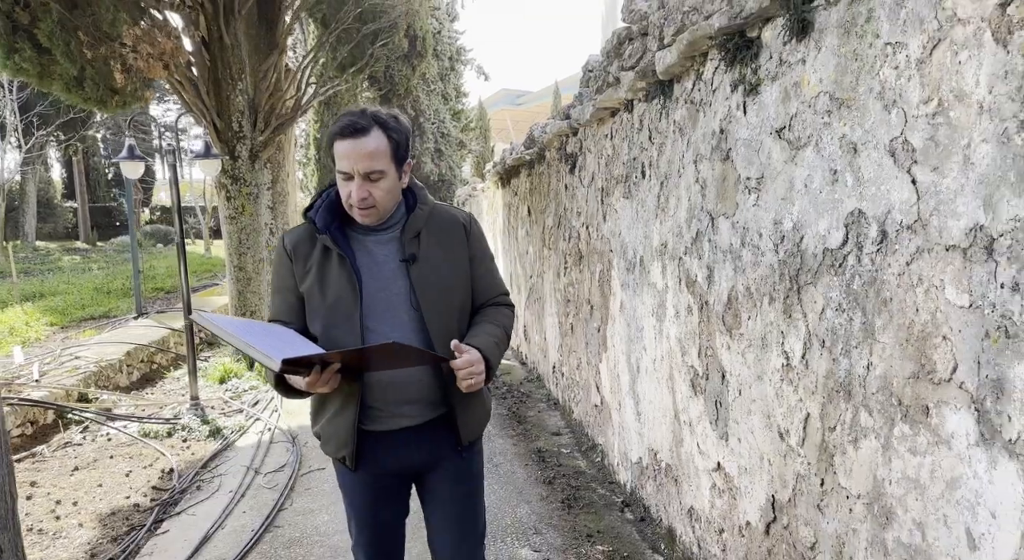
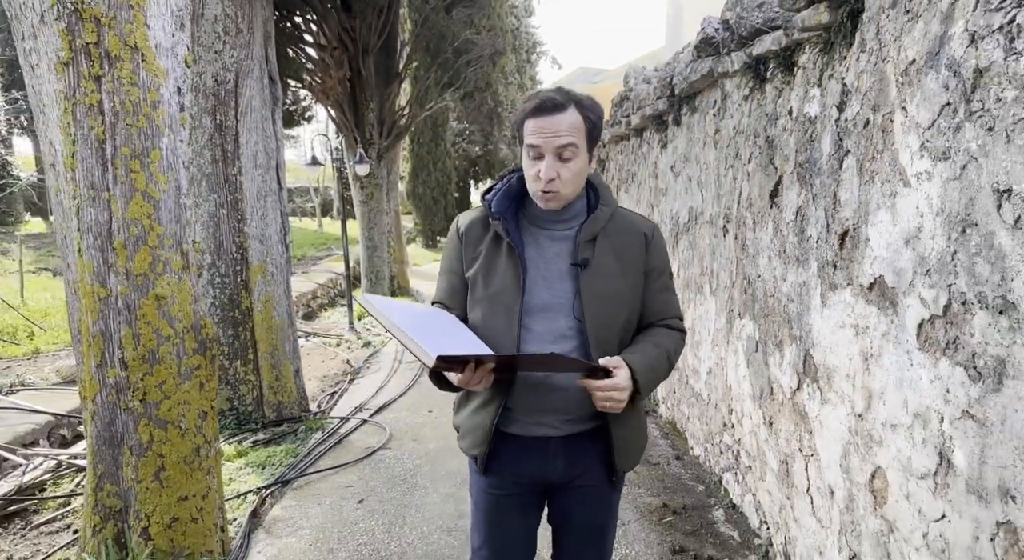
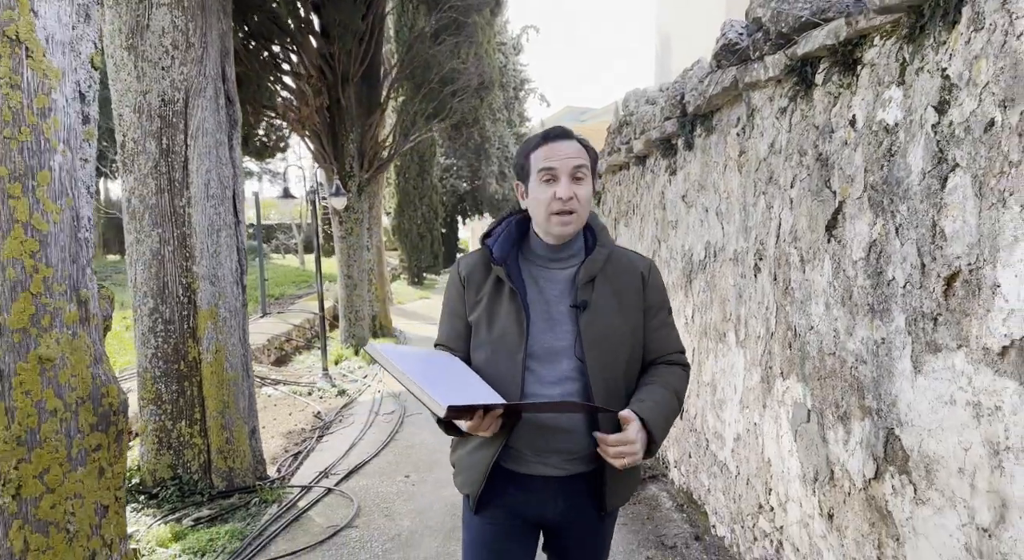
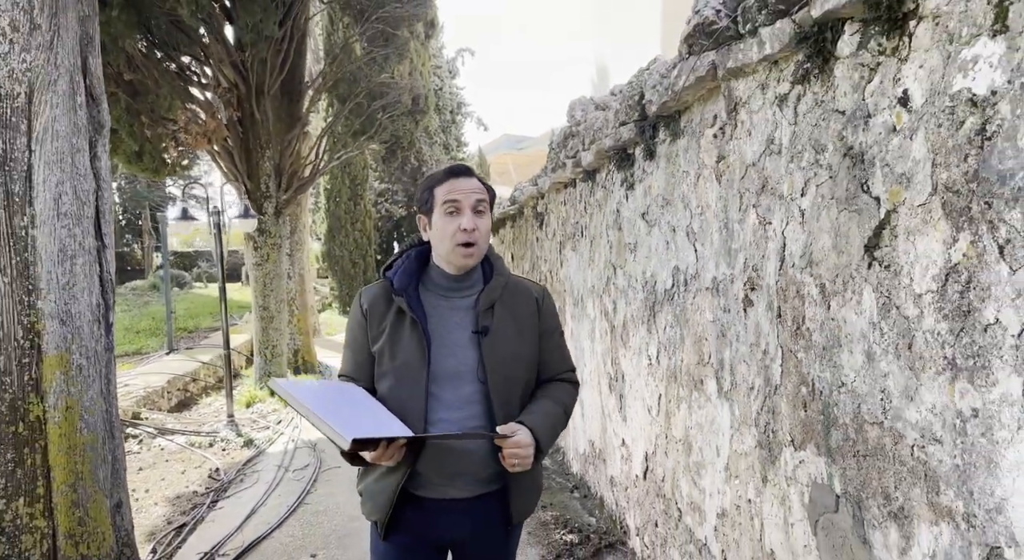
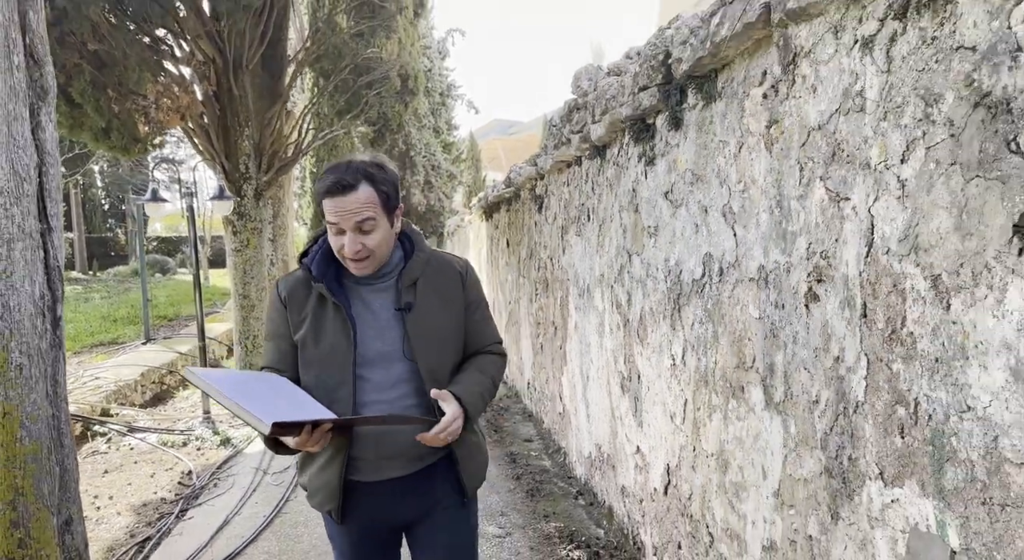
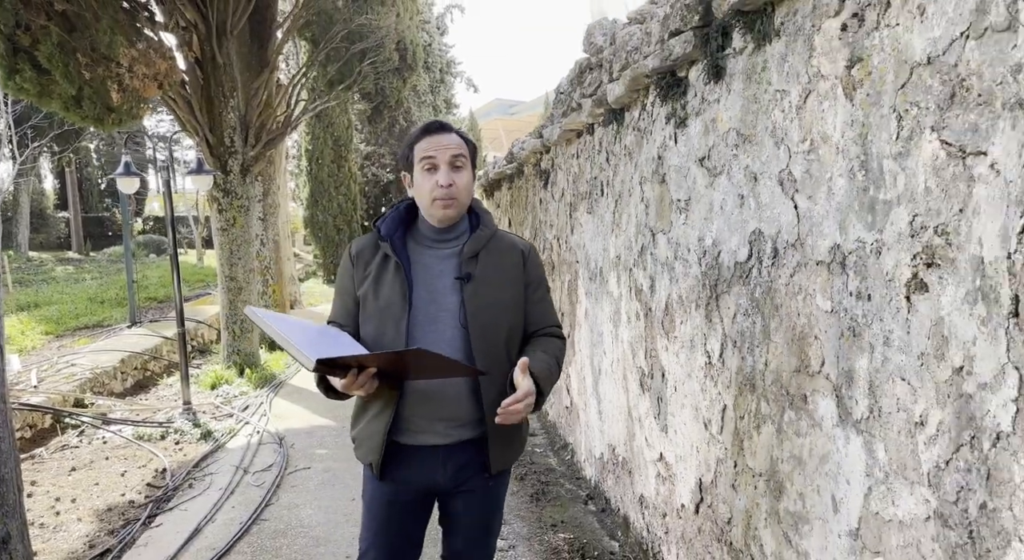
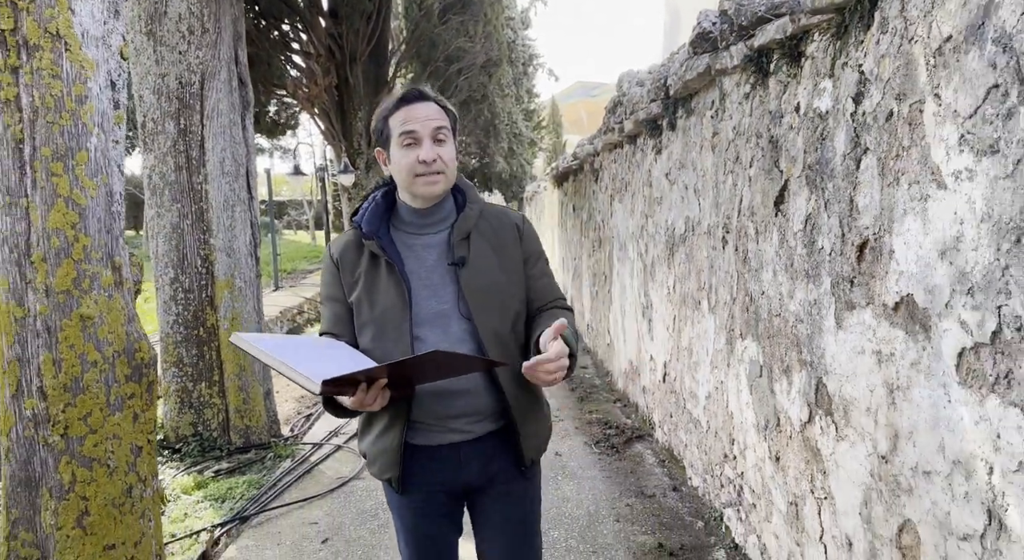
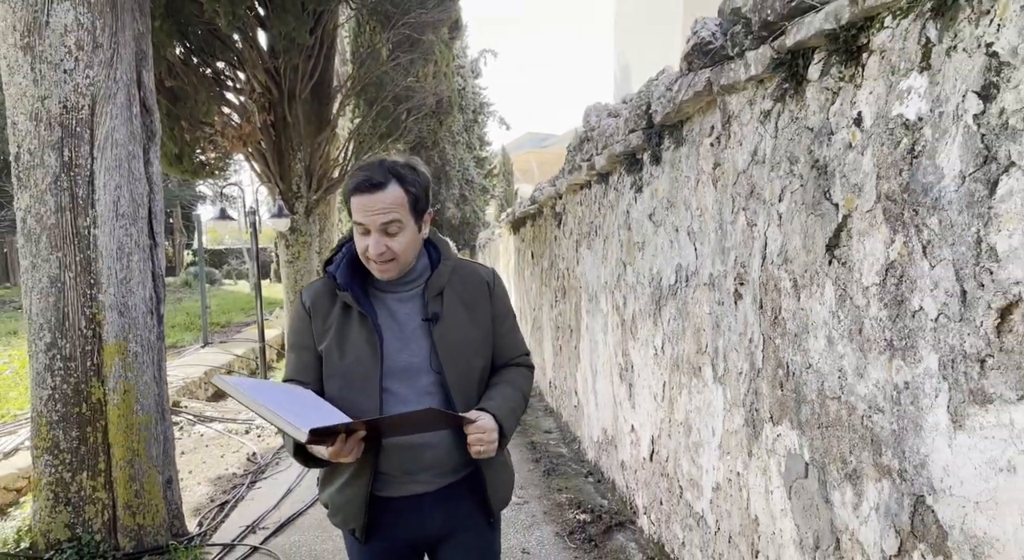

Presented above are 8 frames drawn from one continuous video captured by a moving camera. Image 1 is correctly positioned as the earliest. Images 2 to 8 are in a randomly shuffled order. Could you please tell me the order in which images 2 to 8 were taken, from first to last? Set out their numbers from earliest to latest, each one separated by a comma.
6, 5, 4, 8, 3, 7, 2
